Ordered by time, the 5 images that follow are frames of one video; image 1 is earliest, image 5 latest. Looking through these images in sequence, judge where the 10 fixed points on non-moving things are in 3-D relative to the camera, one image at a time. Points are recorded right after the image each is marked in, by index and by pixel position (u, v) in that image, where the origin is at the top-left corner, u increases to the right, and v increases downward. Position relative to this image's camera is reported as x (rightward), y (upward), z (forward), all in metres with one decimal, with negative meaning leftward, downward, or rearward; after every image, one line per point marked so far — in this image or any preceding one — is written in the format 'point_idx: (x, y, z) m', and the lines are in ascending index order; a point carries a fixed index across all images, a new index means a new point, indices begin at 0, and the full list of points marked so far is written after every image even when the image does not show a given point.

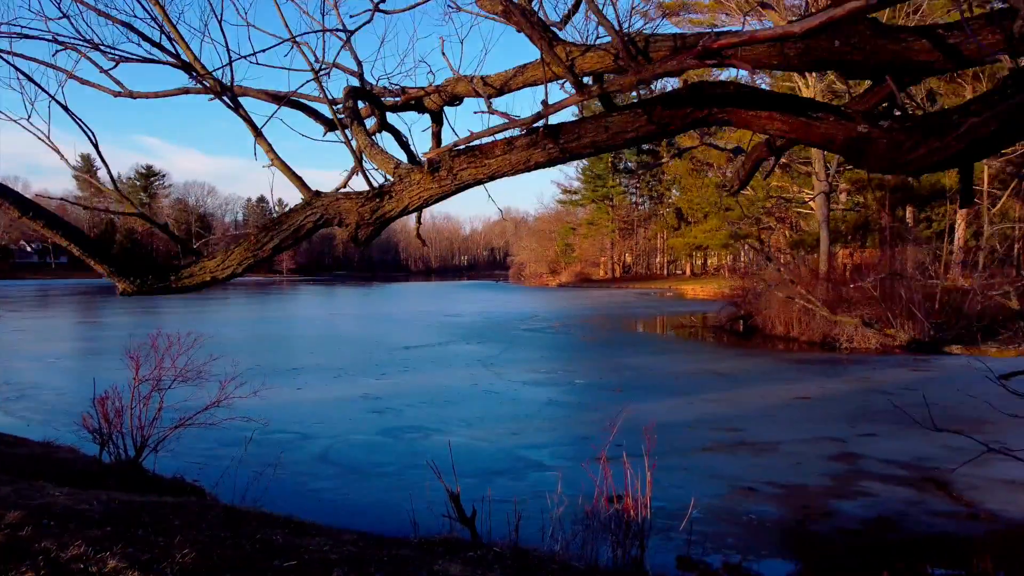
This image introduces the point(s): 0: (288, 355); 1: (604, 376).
0: (-5.9, -1.7, +16.9) m
1: (+1.7, -1.6, +11.8) m
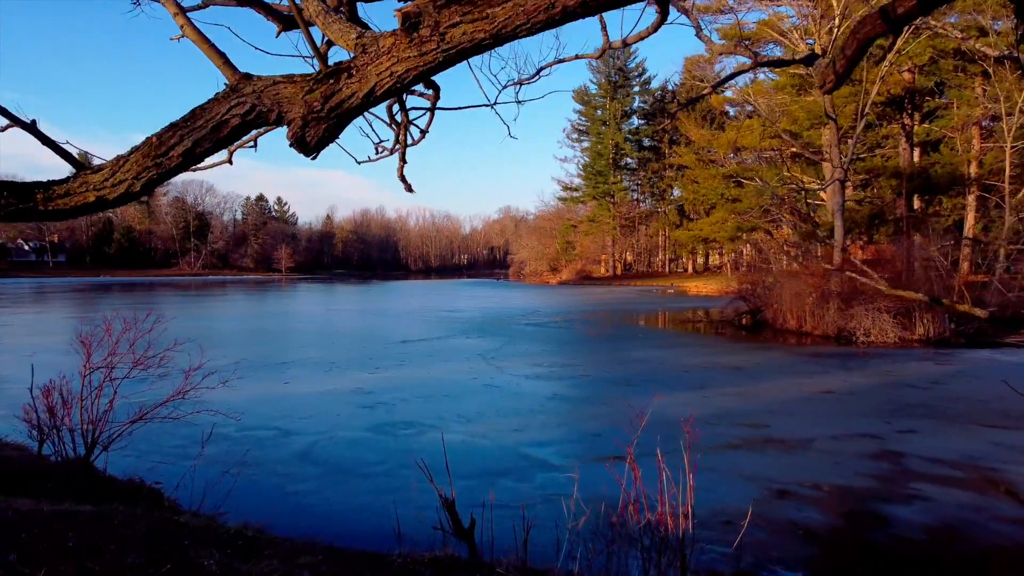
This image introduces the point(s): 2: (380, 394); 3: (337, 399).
0: (-5.9, -1.5, +16.2) m
1: (+1.7, -1.4, +11.1) m
2: (-1.9, -1.5, +8.9) m
3: (-2.4, -1.5, +8.6) m
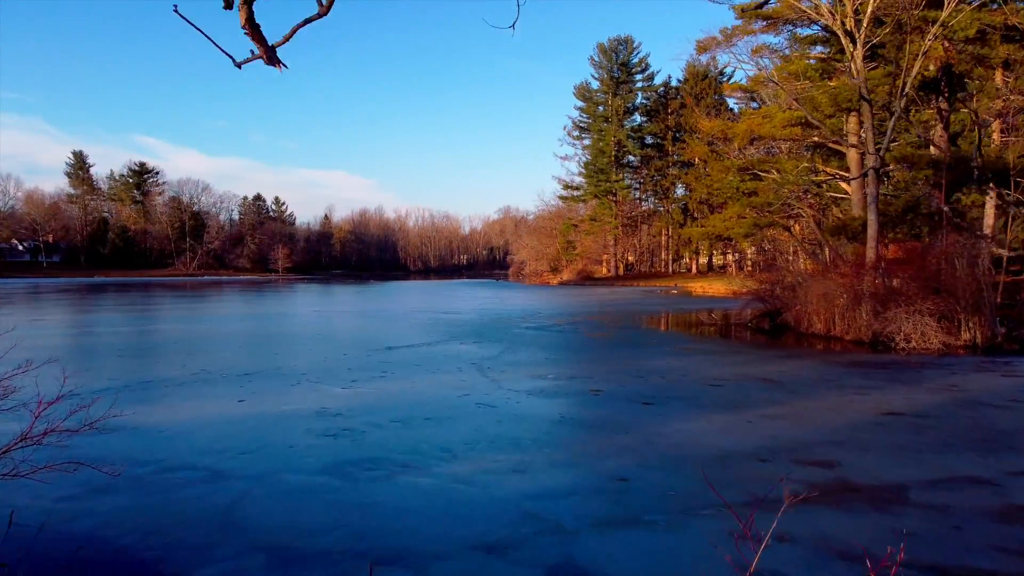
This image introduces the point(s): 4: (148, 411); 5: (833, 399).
0: (-5.9, -1.5, +14.6) m
1: (+1.7, -1.4, +9.5) m
2: (-1.9, -1.5, +7.3) m
3: (-2.4, -1.5, +7.0) m
4: (-4.4, -1.5, +7.7) m
5: (+4.2, -1.4, +8.3) m
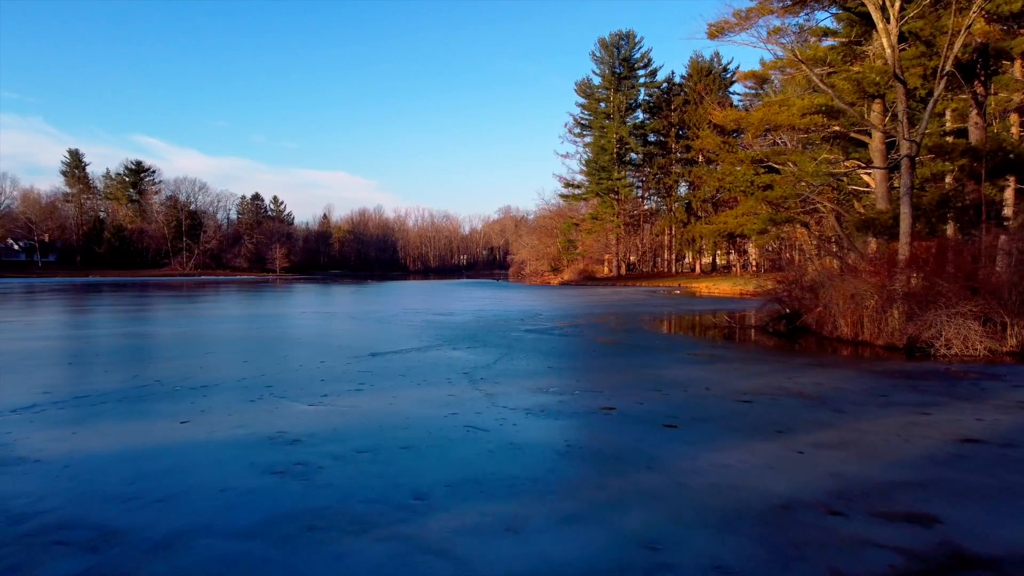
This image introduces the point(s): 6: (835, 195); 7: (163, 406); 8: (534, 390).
0: (-5.9, -1.5, +13.2) m
1: (+1.7, -1.4, +8.2) m
2: (-1.9, -1.5, +6.0) m
3: (-2.4, -1.5, +5.7) m
4: (-4.5, -1.5, +6.4) m
5: (+4.1, -1.4, +7.0) m
6: (+9.8, +2.8, +19.4) m
7: (-4.4, -1.5, +8.0) m
8: (+0.3, -1.4, +8.7) m
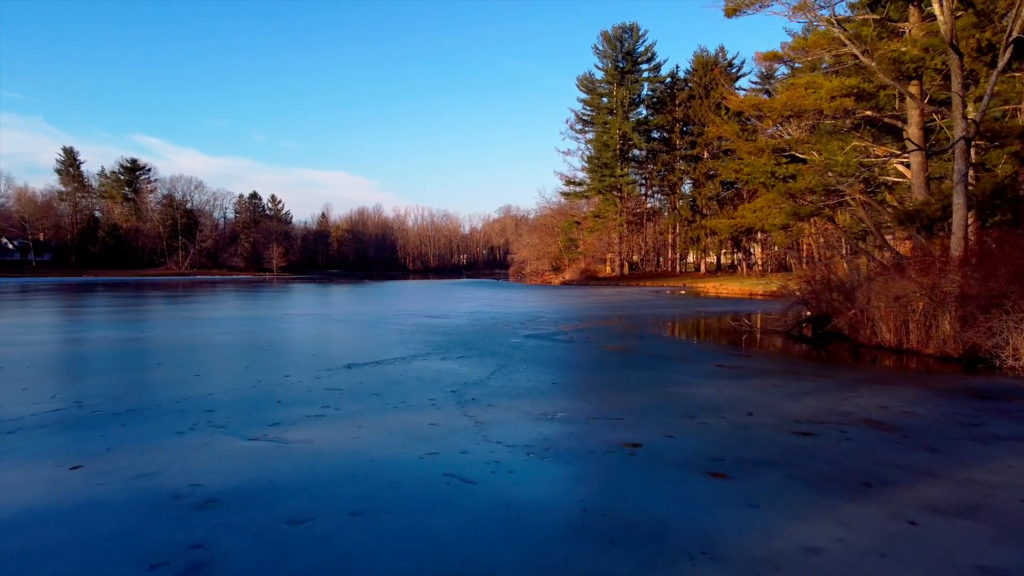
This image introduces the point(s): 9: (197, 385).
0: (-6.0, -1.6, +11.6) m
1: (+1.6, -1.4, +6.5) m
2: (-2.0, -1.5, +4.3) m
3: (-2.5, -1.5, +4.0) m
4: (-4.5, -1.5, +4.7) m
5: (+4.1, -1.5, +5.3) m
6: (+9.8, +2.8, +17.7) m
7: (-4.4, -1.5, +6.3) m
8: (+0.3, -1.4, +7.0) m
9: (-5.0, -1.6, +10.3) m
